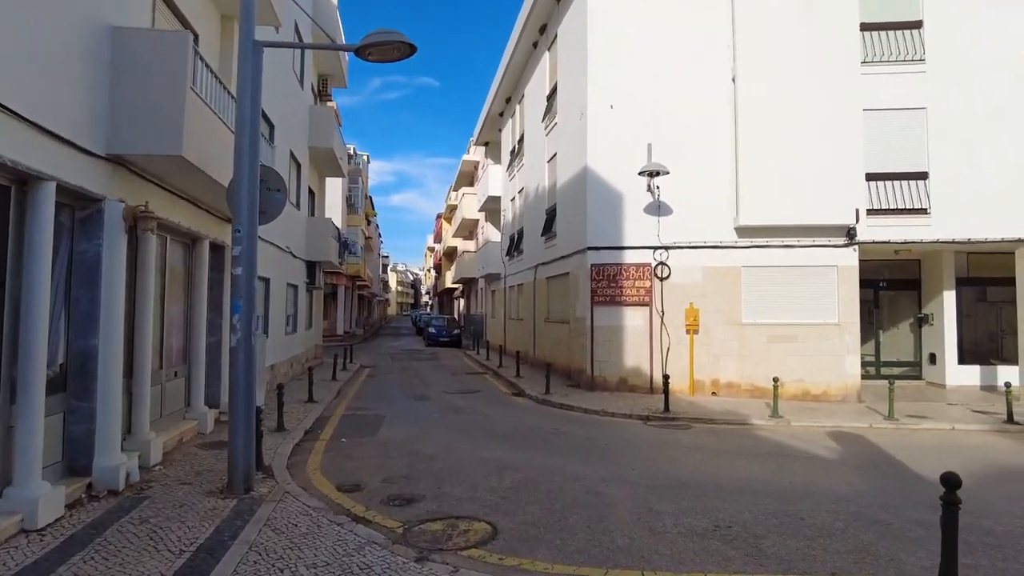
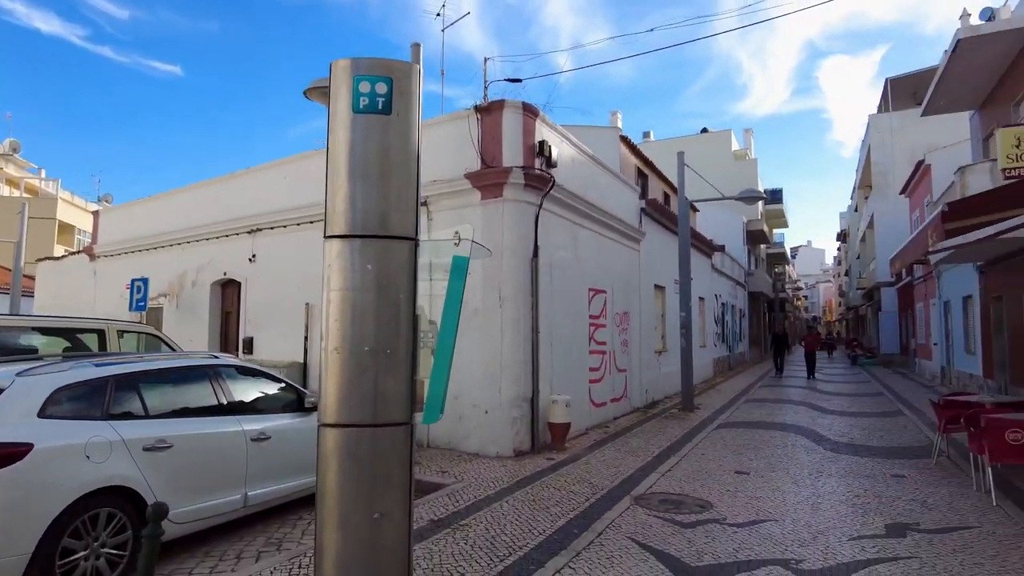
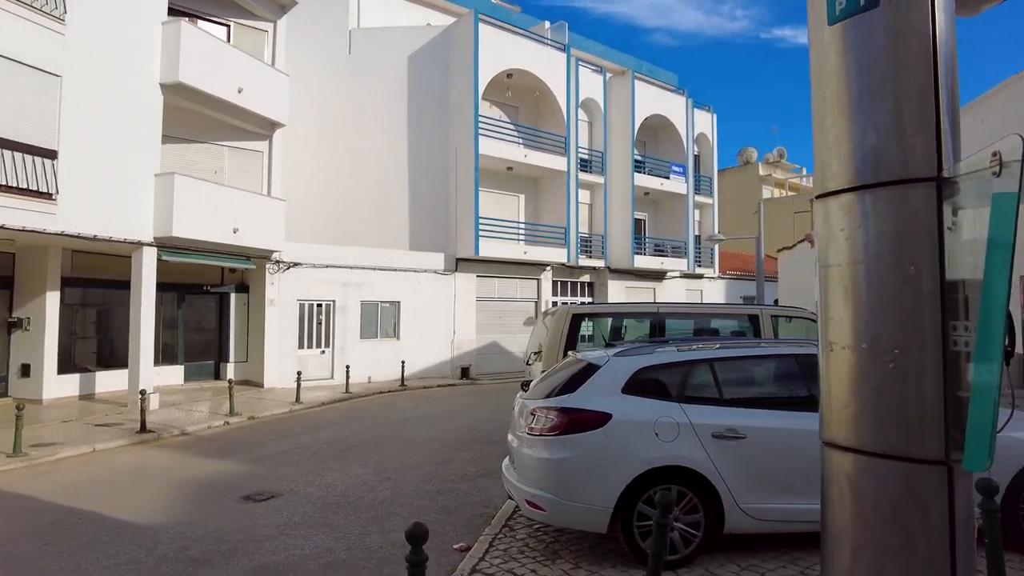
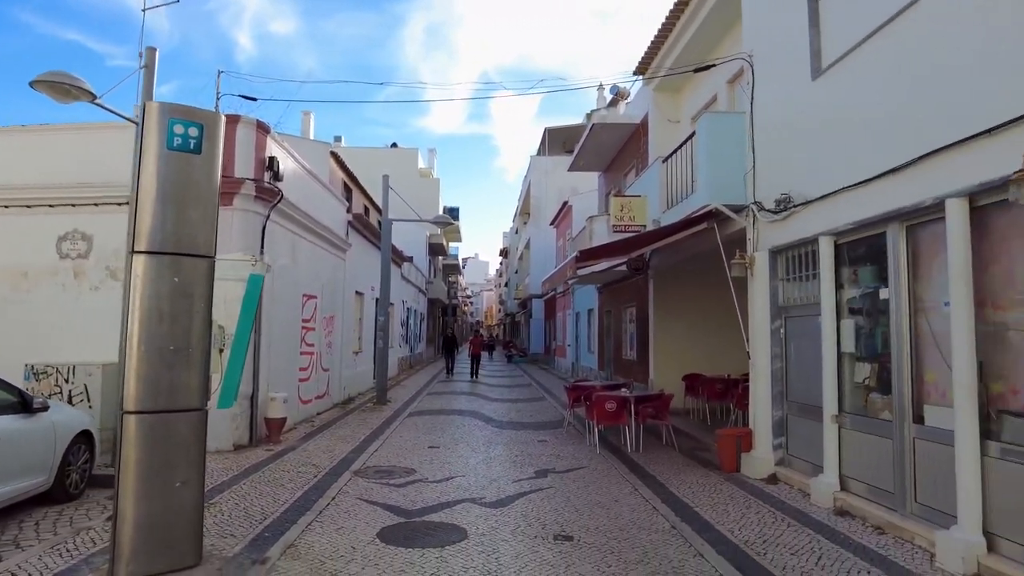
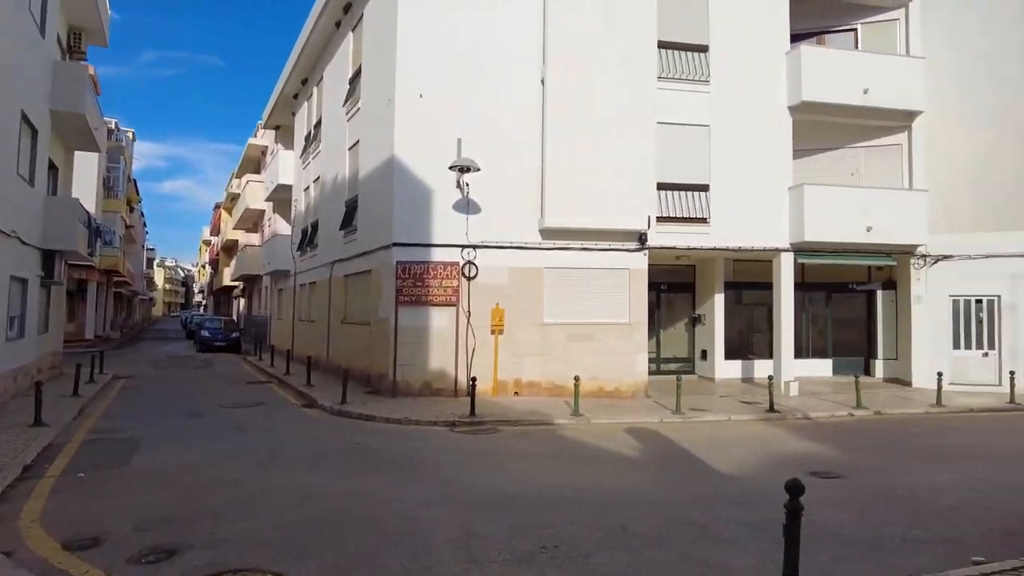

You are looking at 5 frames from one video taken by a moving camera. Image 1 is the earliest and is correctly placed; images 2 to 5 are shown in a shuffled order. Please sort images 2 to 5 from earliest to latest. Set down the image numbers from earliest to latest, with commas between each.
5, 3, 2, 4
